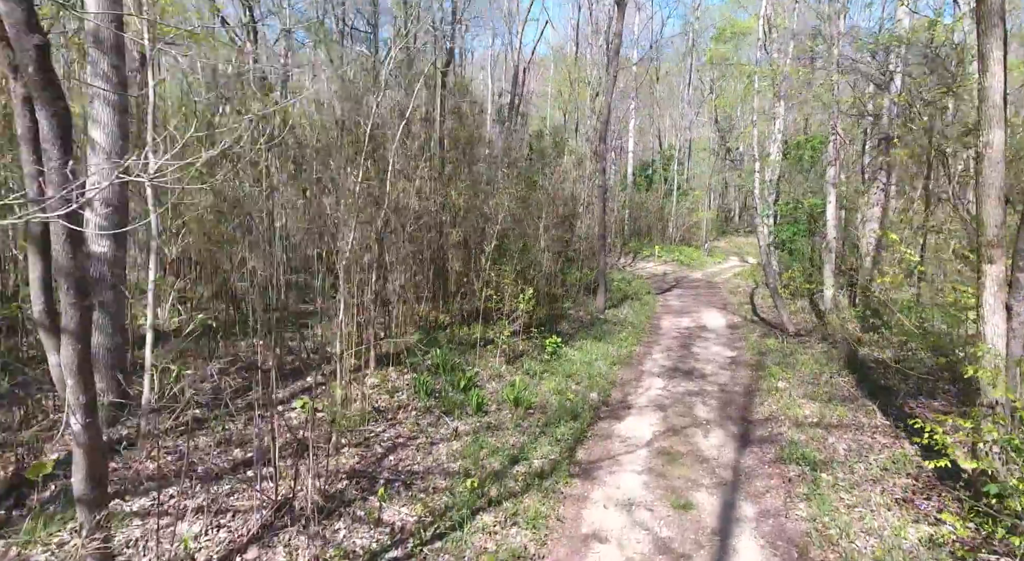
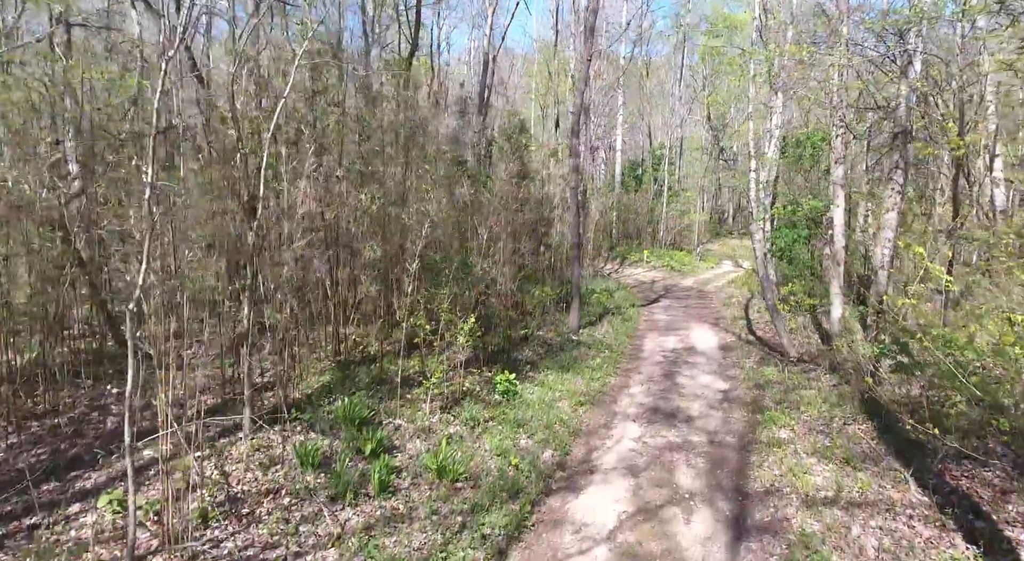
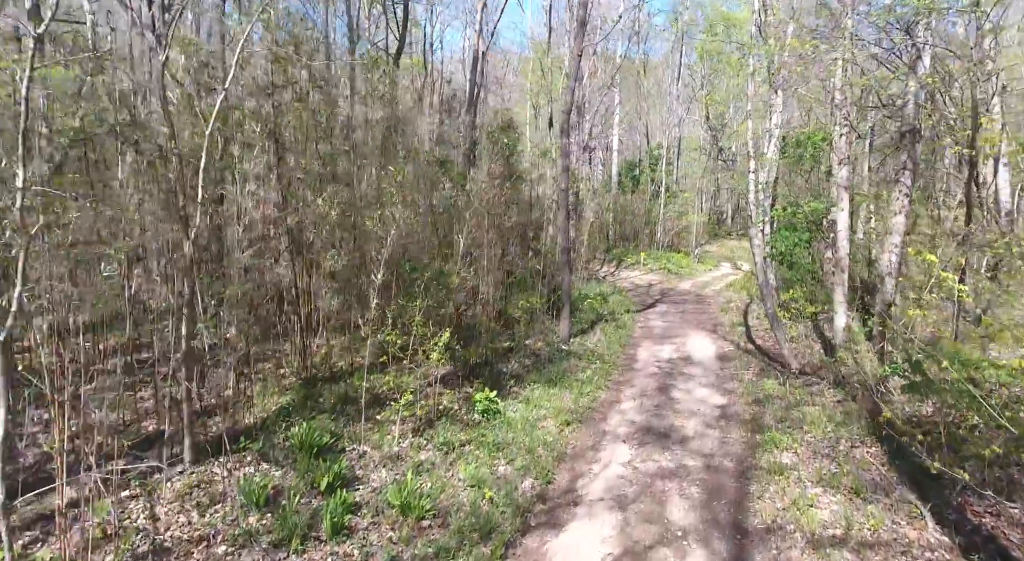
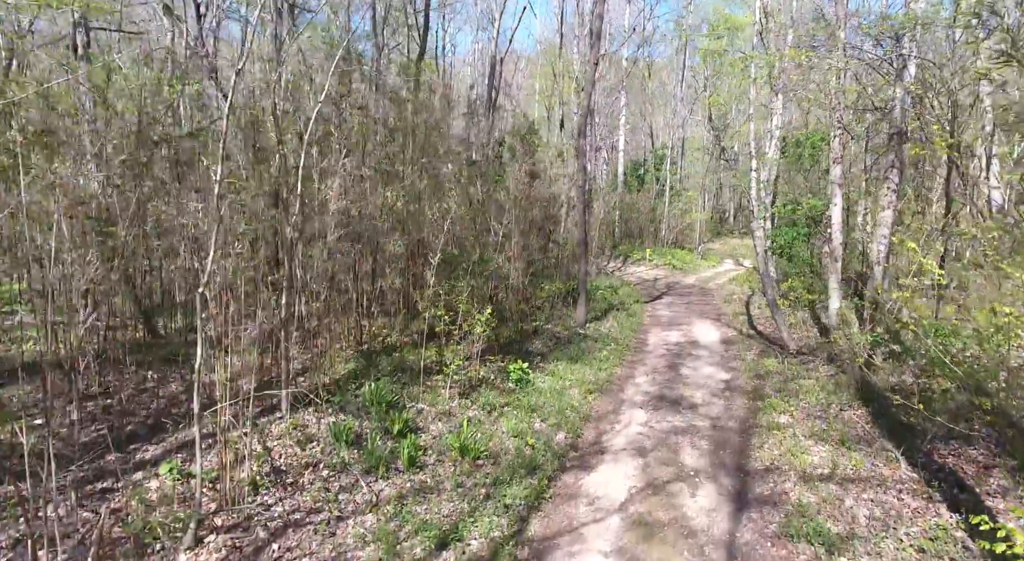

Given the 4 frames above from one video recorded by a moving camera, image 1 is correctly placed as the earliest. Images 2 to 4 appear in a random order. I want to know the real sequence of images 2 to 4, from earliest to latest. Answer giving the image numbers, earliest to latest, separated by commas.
4, 2, 3
